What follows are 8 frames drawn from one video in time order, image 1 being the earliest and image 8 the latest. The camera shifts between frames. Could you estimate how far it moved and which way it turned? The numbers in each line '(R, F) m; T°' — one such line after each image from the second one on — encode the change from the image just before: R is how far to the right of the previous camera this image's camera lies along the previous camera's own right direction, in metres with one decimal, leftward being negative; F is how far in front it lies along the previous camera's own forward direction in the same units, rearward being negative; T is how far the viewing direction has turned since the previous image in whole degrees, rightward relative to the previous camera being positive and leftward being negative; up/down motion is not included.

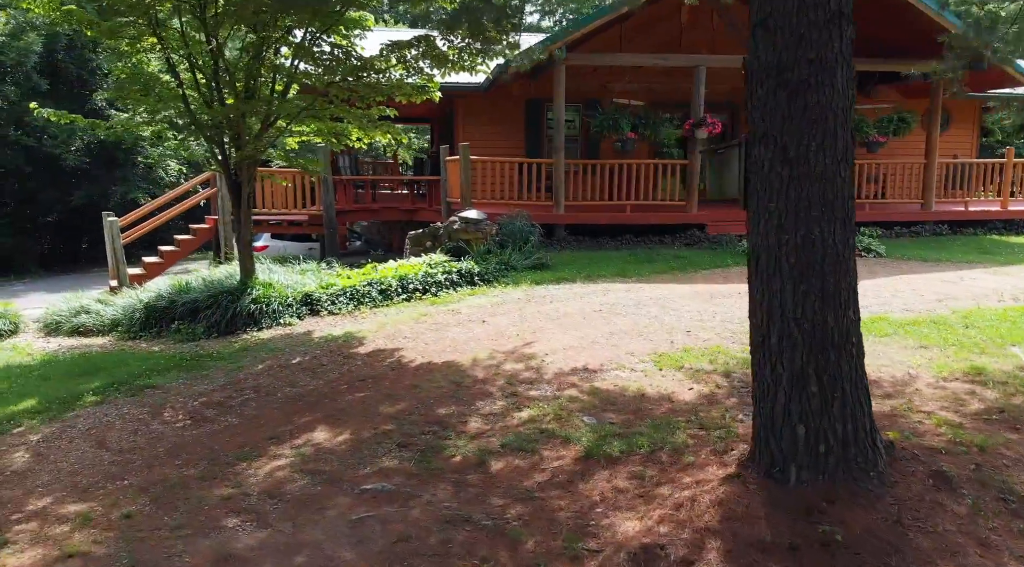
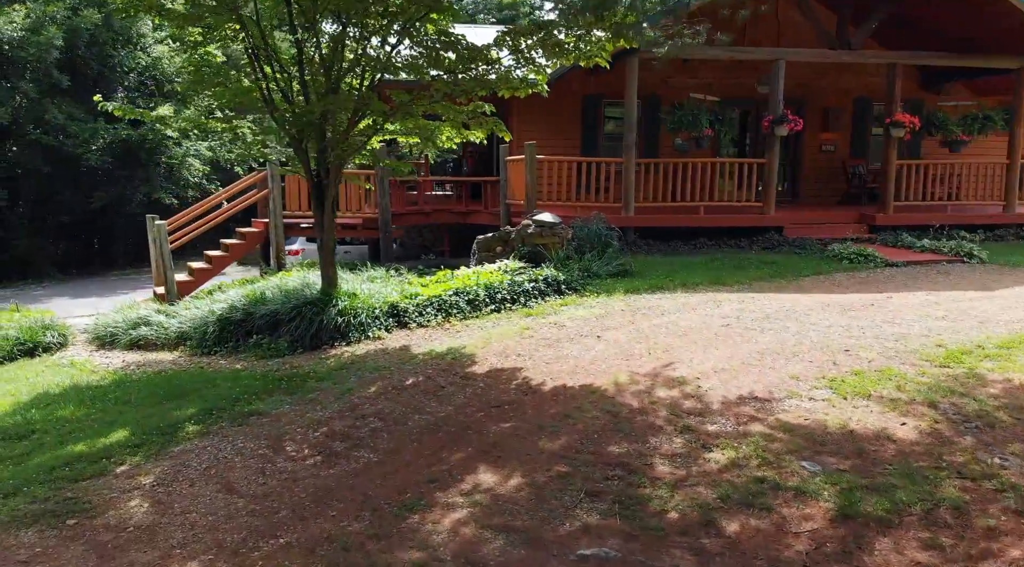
(-1.1, +0.7) m; 0°
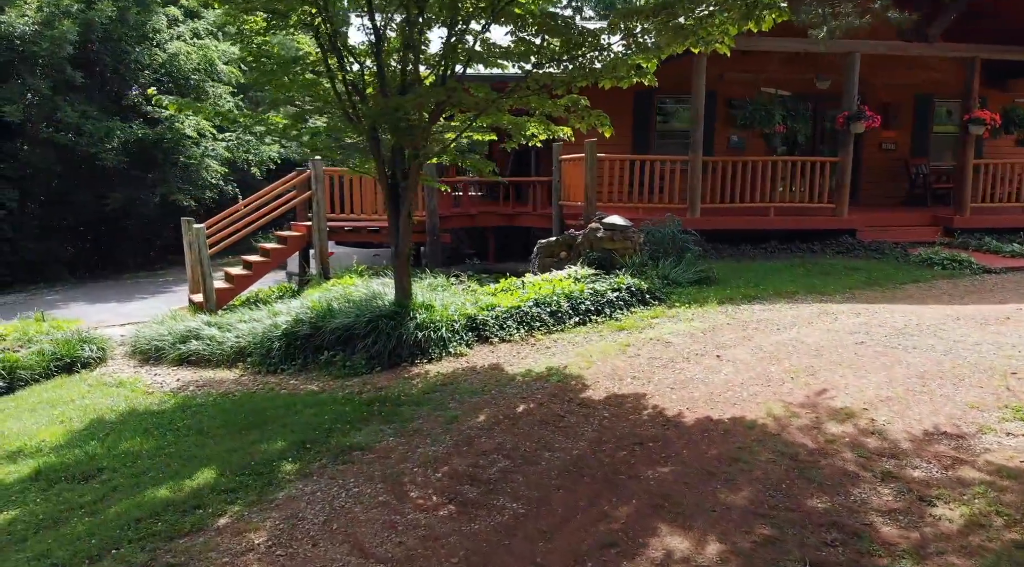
(-0.9, +0.7) m; 0°
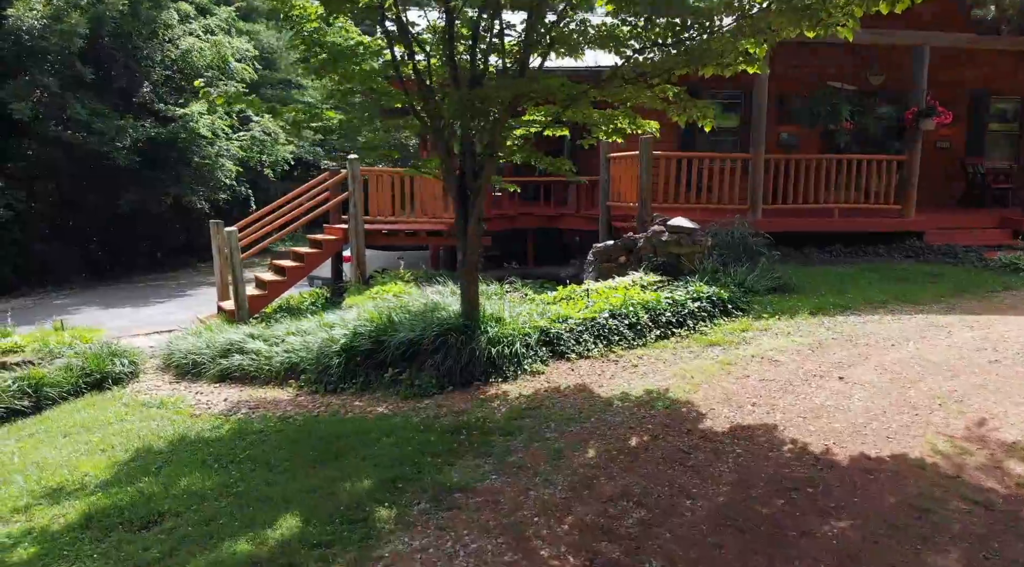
(-0.7, +0.6) m; 0°
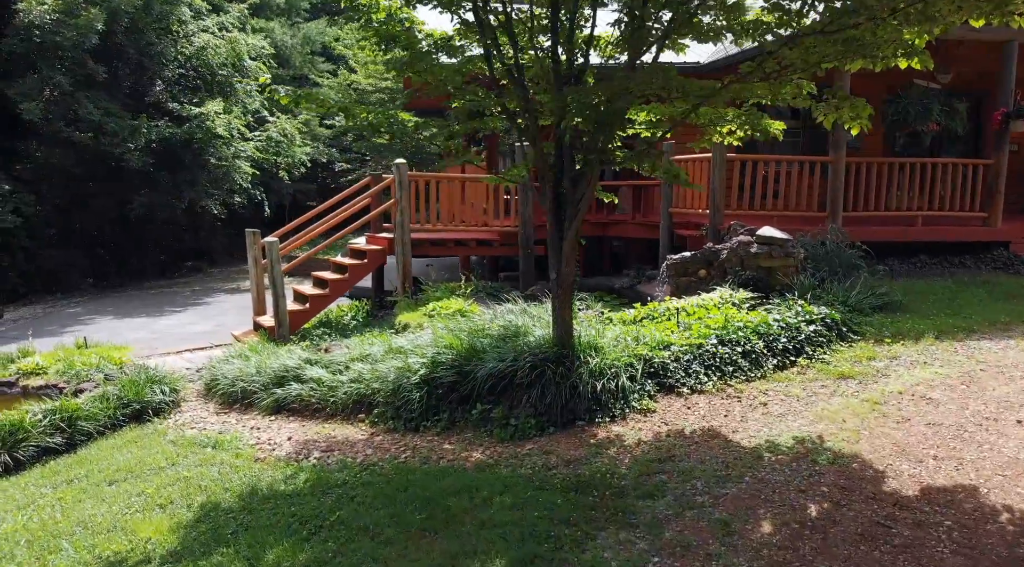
(-0.8, +0.8) m; 0°
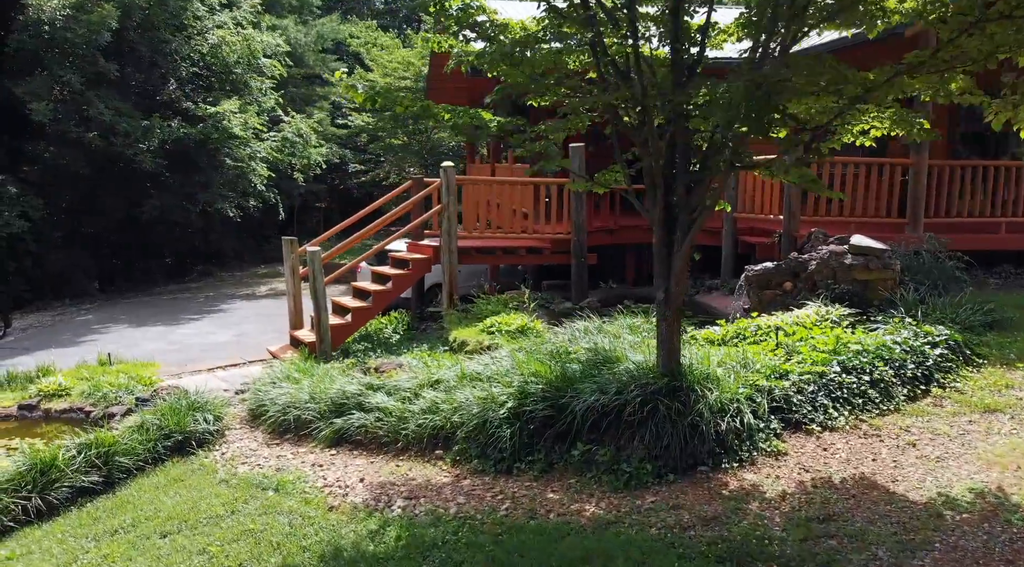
(-0.7, +0.7) m; 0°
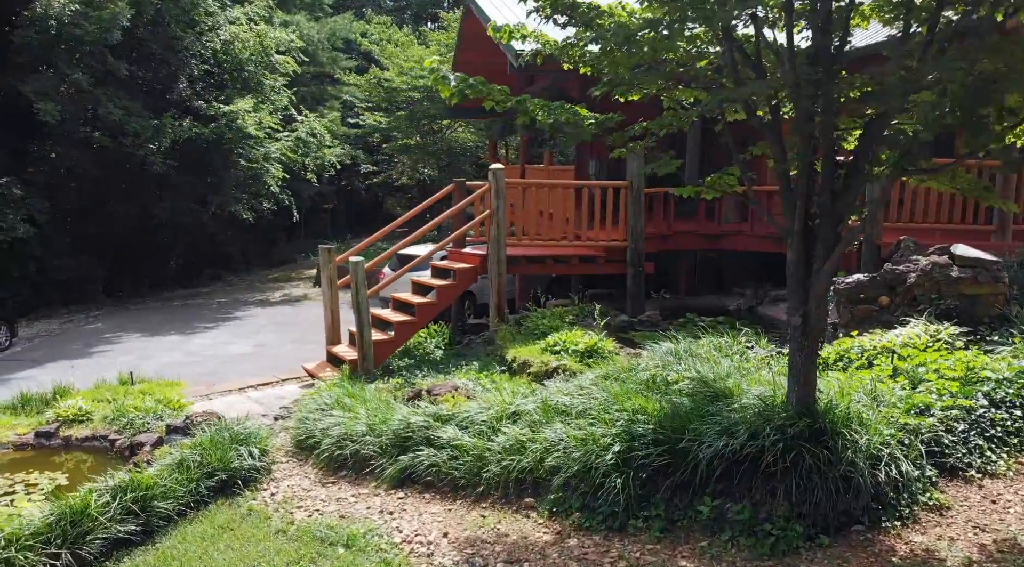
(-0.6, +0.7) m; 0°
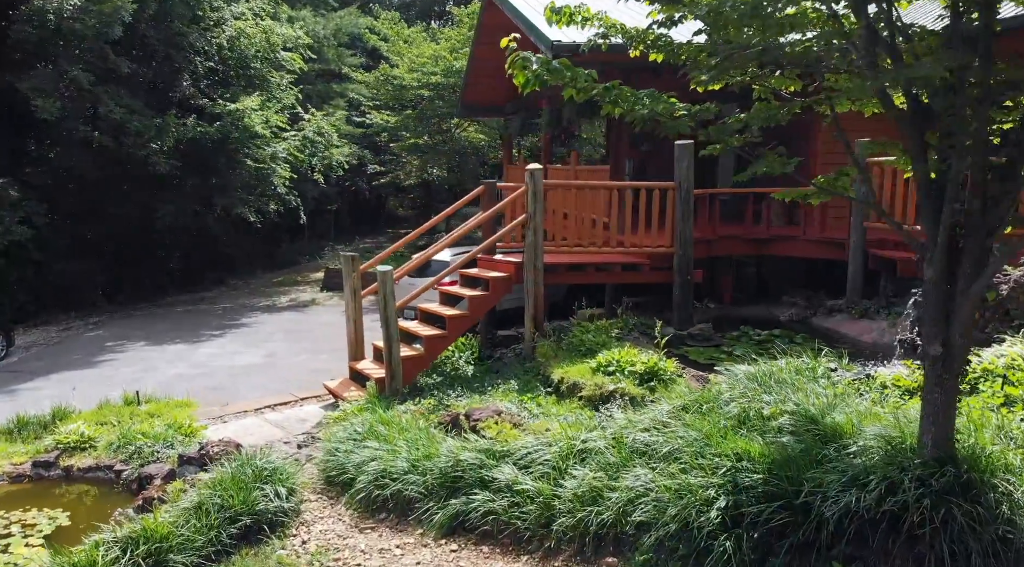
(-0.4, +0.7) m; 0°
